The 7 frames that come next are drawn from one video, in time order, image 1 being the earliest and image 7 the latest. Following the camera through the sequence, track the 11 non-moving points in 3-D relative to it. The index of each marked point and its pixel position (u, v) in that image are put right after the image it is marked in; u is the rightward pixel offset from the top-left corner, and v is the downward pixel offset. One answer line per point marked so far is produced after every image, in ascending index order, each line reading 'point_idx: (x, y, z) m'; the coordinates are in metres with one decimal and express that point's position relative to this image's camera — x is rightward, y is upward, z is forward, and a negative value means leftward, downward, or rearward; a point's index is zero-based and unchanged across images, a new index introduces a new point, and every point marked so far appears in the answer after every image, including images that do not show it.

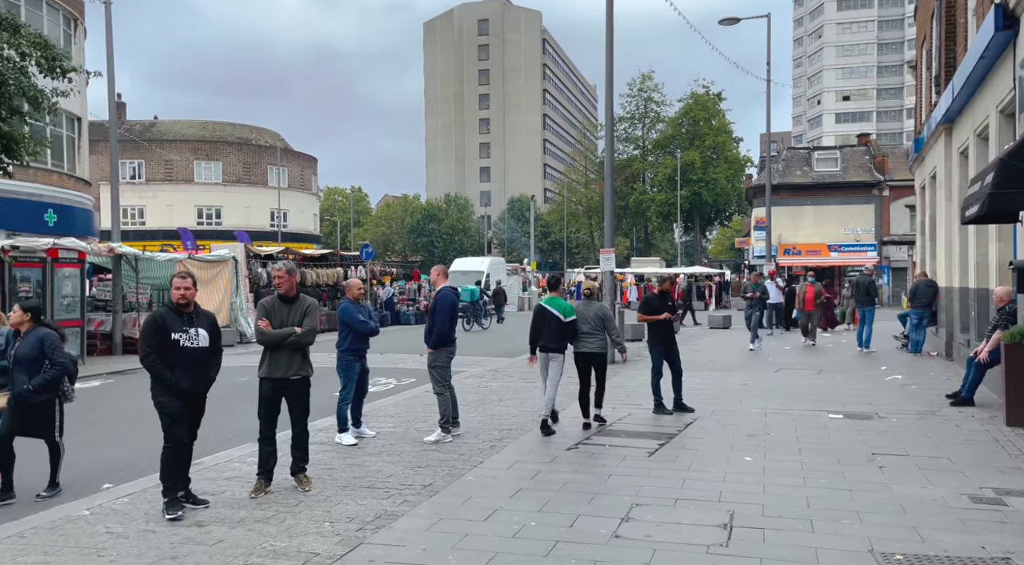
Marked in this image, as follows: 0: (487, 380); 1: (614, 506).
0: (-0.3, -1.5, +13.8) m
1: (+0.7, -1.5, +6.1) m
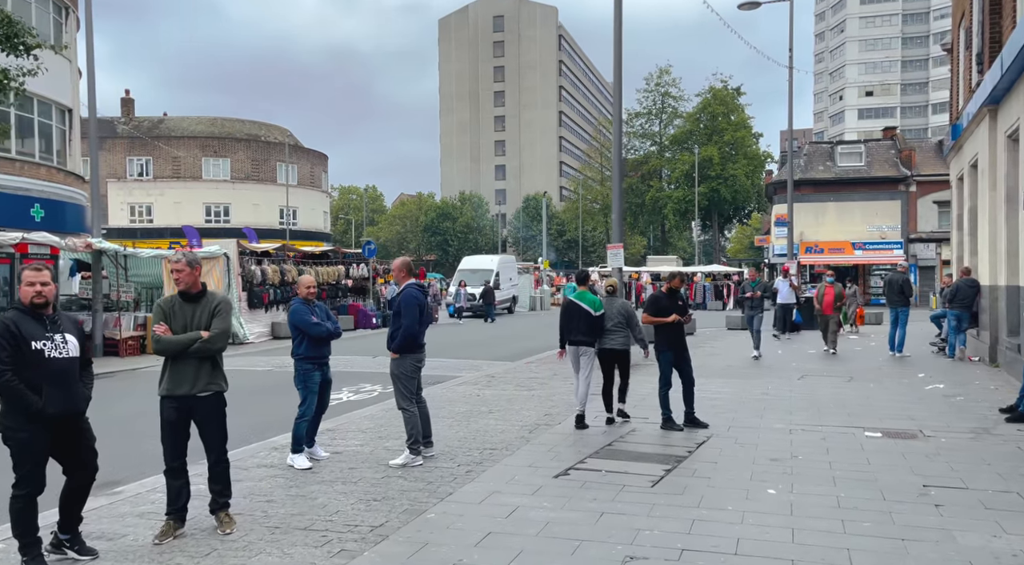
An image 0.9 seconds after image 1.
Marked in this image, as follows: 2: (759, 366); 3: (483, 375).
0: (-0.4, -1.5, +12.5) m
1: (+0.5, -1.5, +4.8) m
2: (+4.0, -1.4, +14.6) m
3: (-0.5, -1.5, +14.2) m
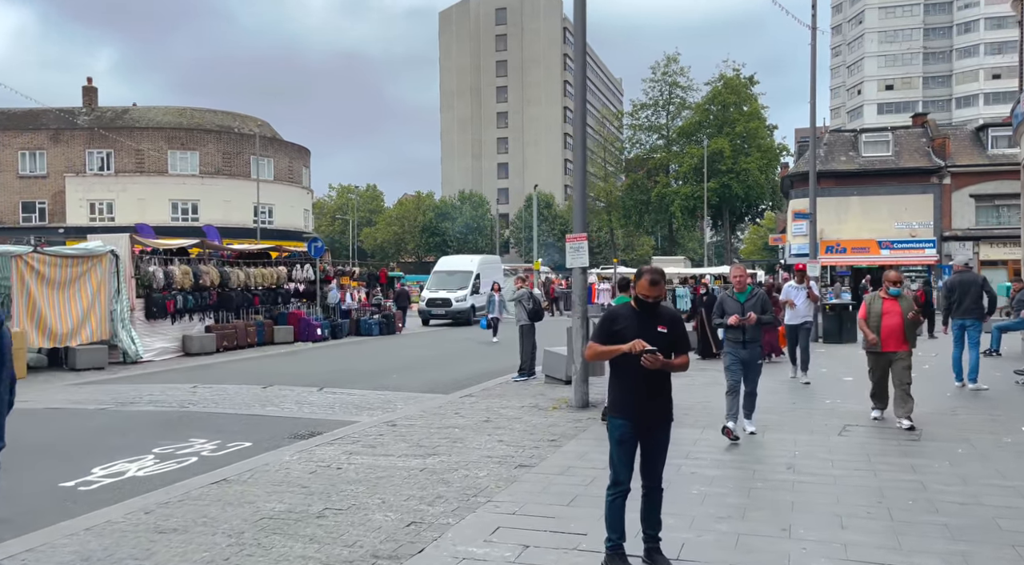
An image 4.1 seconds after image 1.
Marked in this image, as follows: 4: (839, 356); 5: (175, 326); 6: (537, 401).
0: (-1.4, -1.5, +8.3) m
1: (-0.6, -1.5, +0.5) m
2: (+3.1, -1.5, +10.3) m
3: (-1.4, -1.6, +9.9) m
4: (+7.0, -1.6, +19.2) m
5: (-7.1, -0.9, +19.0) m
6: (+0.3, -1.6, +11.9) m
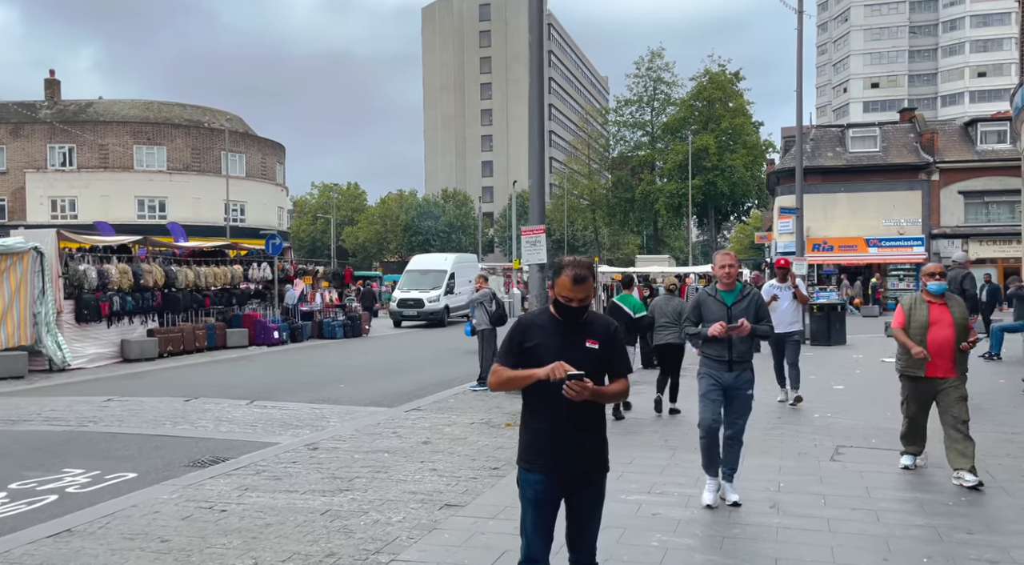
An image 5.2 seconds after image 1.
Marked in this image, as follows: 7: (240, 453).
0: (-1.9, -1.5, +6.9) m
1: (-1.0, -1.5, -0.8) m
2: (+2.5, -1.5, +9.0) m
3: (-2.0, -1.6, +8.5) m
4: (+6.3, -1.5, +17.9) m
5: (-7.8, -0.9, +17.5) m
6: (-0.2, -1.6, +10.5) m
7: (-2.5, -1.6, +8.2) m
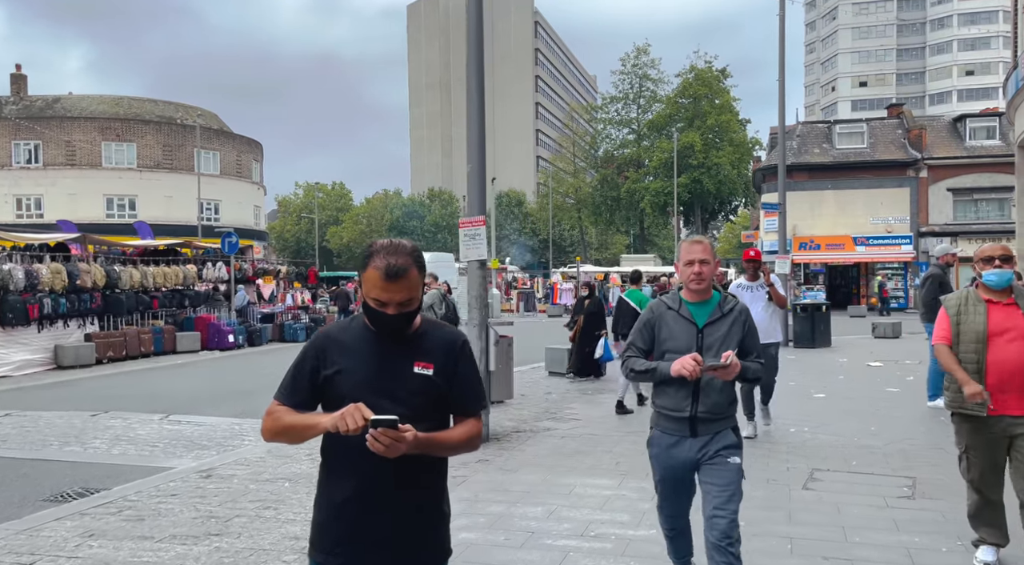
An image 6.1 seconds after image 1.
0: (-2.5, -1.5, +5.7) m
1: (-1.5, -1.6, -2.0) m
2: (+1.9, -1.5, +7.9) m
3: (-2.6, -1.6, +7.4) m
4: (+5.6, -1.5, +16.9) m
5: (-8.5, -0.9, +16.3) m
6: (-0.9, -1.6, +9.4) m
7: (-3.1, -1.6, +7.1) m
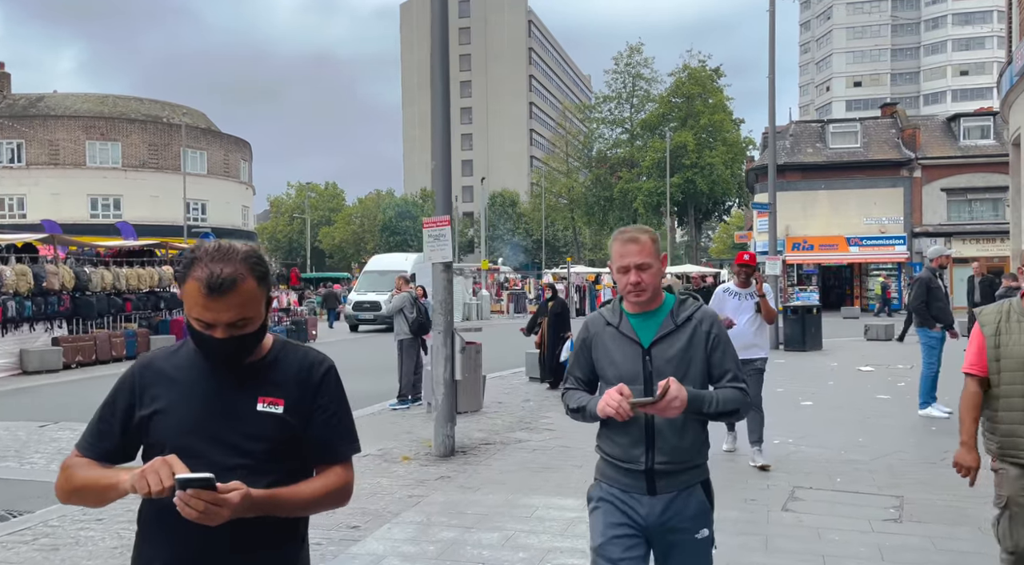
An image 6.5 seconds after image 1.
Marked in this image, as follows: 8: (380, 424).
0: (-2.8, -1.6, +5.2) m
1: (-1.8, -1.6, -2.5) m
2: (+1.6, -1.5, +7.4) m
3: (-2.9, -1.6, +6.9) m
4: (+5.3, -1.6, +16.4) m
5: (-8.8, -1.0, +15.7) m
6: (-1.2, -1.6, +8.9) m
7: (-3.4, -1.6, +6.5) m
8: (-1.5, -1.6, +10.2) m
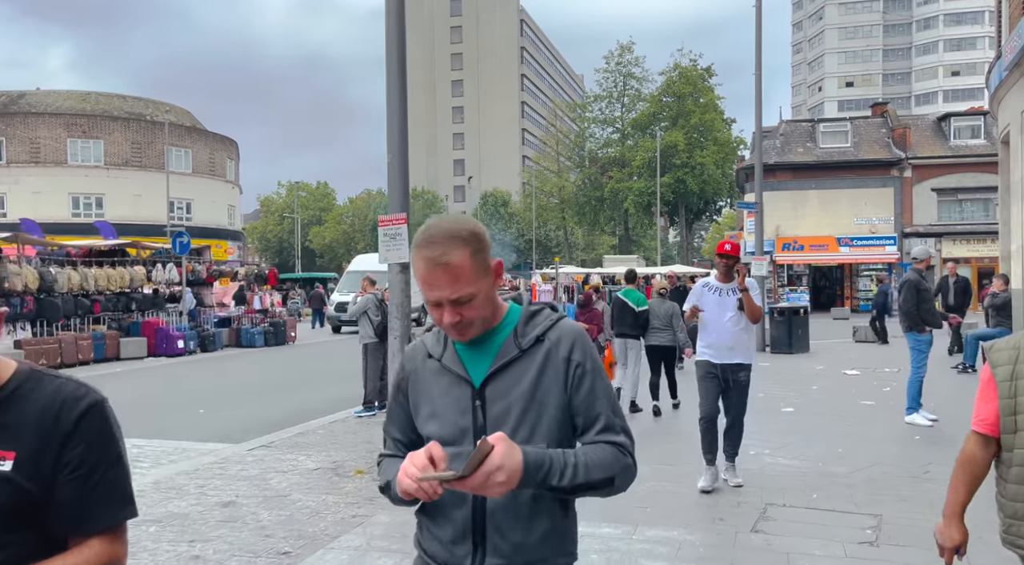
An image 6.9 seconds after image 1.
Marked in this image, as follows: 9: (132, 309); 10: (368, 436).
0: (-3.1, -1.6, +4.8) m
1: (-2.1, -1.6, -2.9) m
2: (+1.2, -1.5, +7.0) m
3: (-3.2, -1.6, +6.4) m
4: (+4.9, -1.6, +16.0) m
5: (-9.2, -1.0, +15.2) m
6: (-1.5, -1.6, +8.4) m
7: (-3.7, -1.6, +6.1) m
8: (-1.9, -1.6, +9.7) m
9: (-8.4, -0.6, +19.8) m
10: (-1.5, -1.6, +9.4) m
